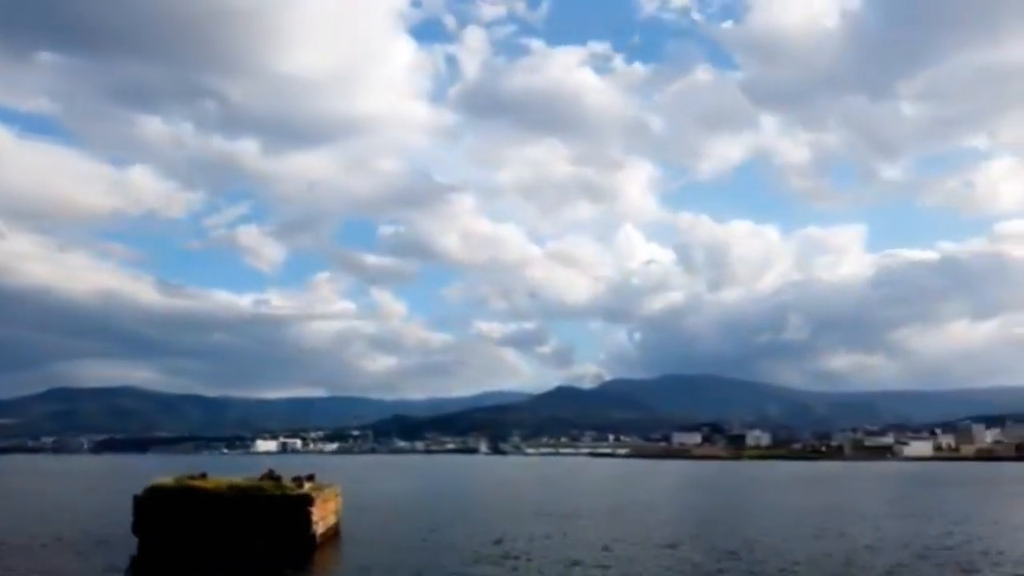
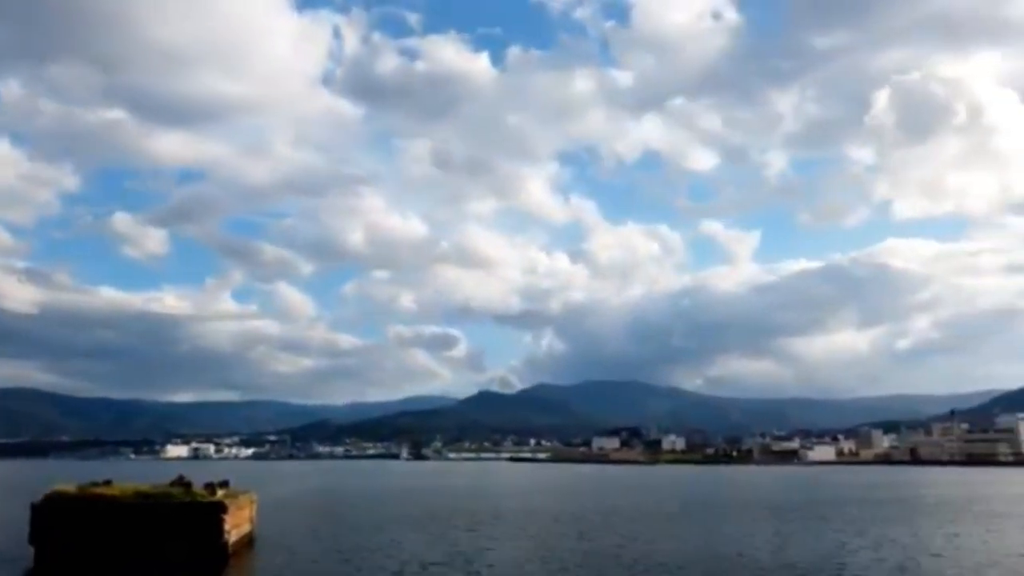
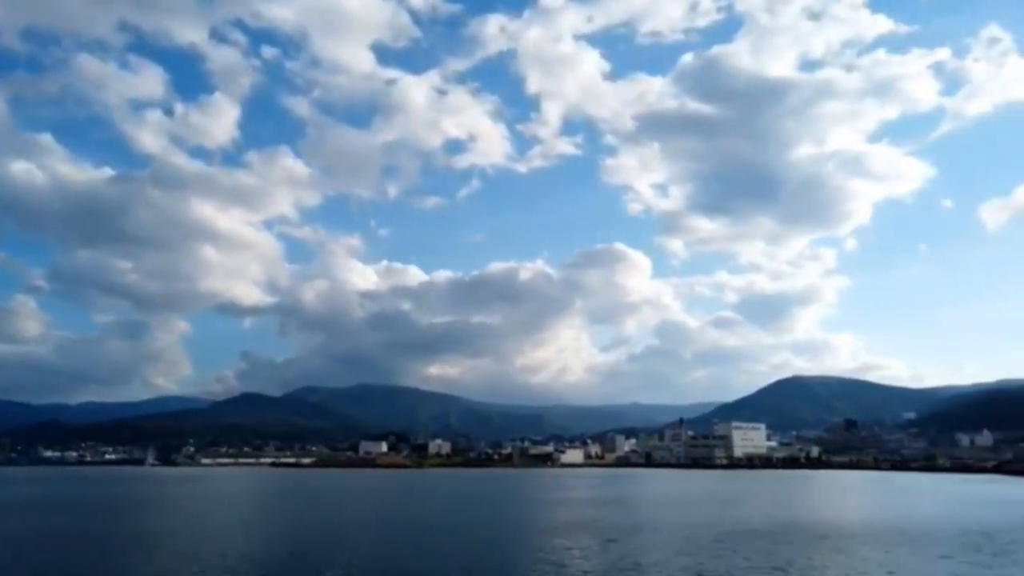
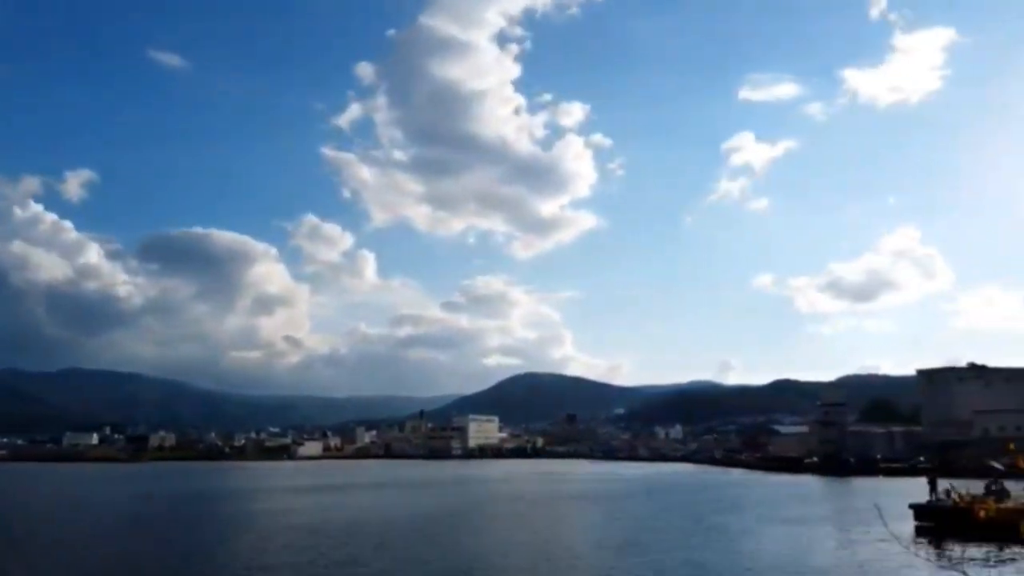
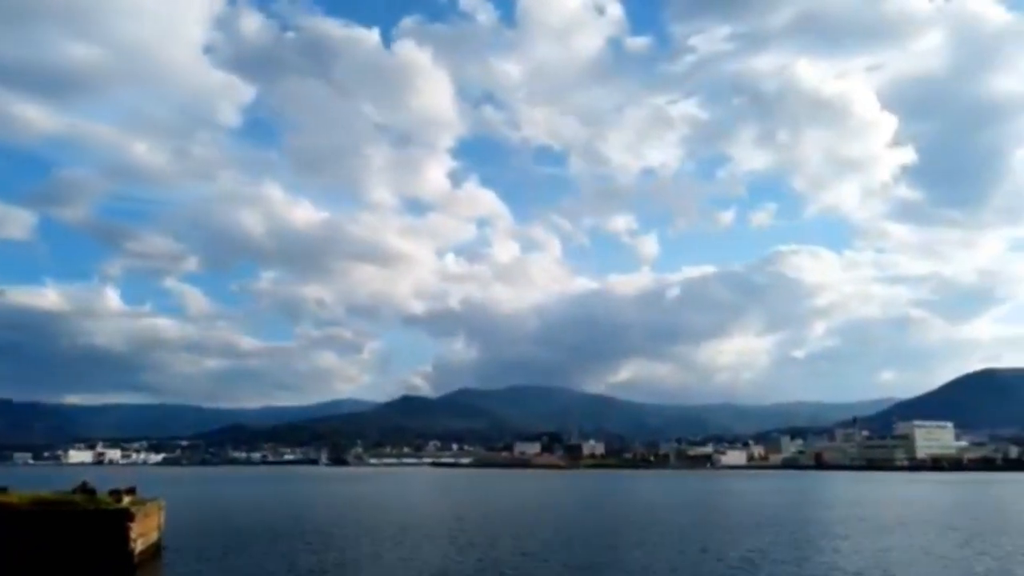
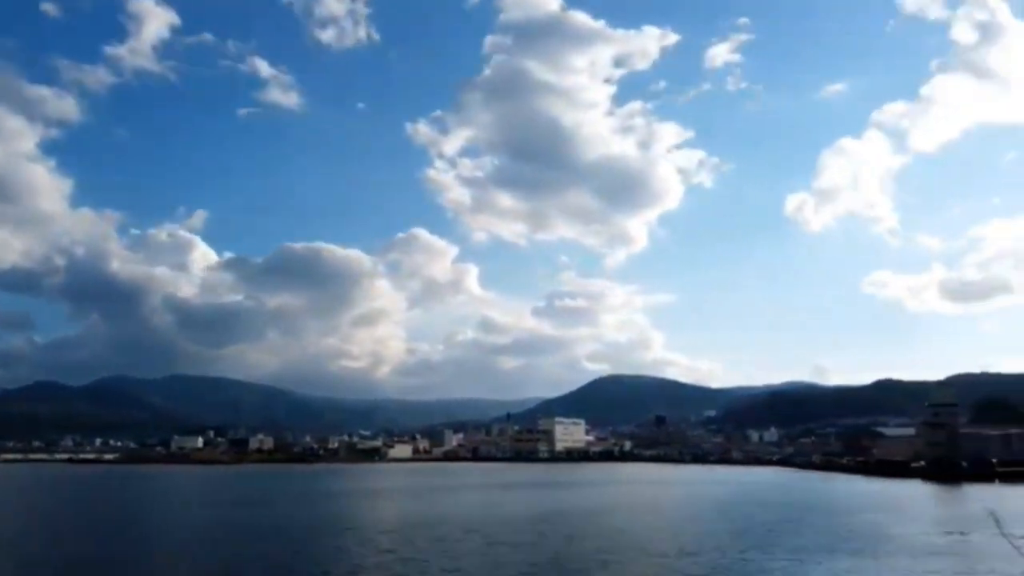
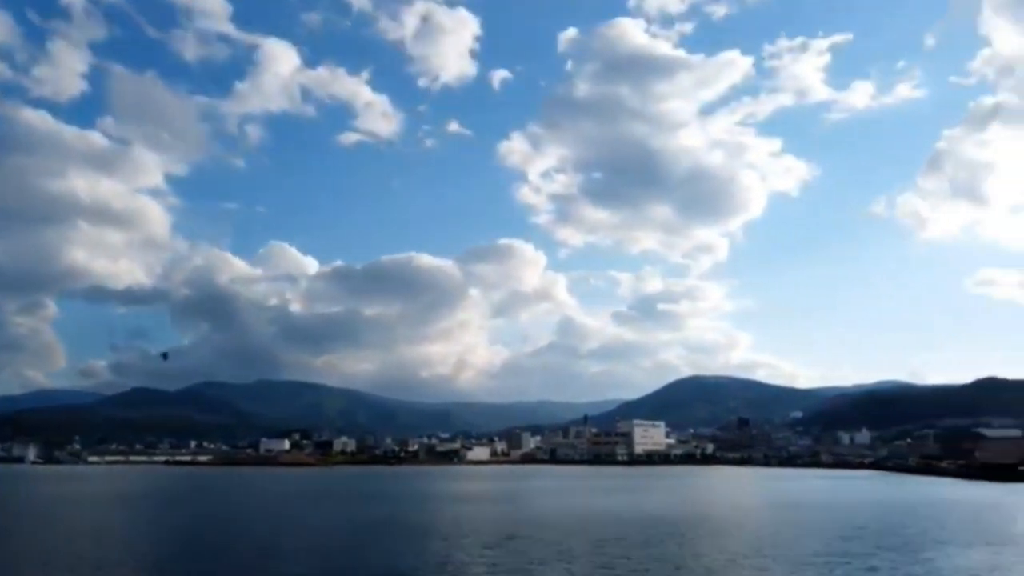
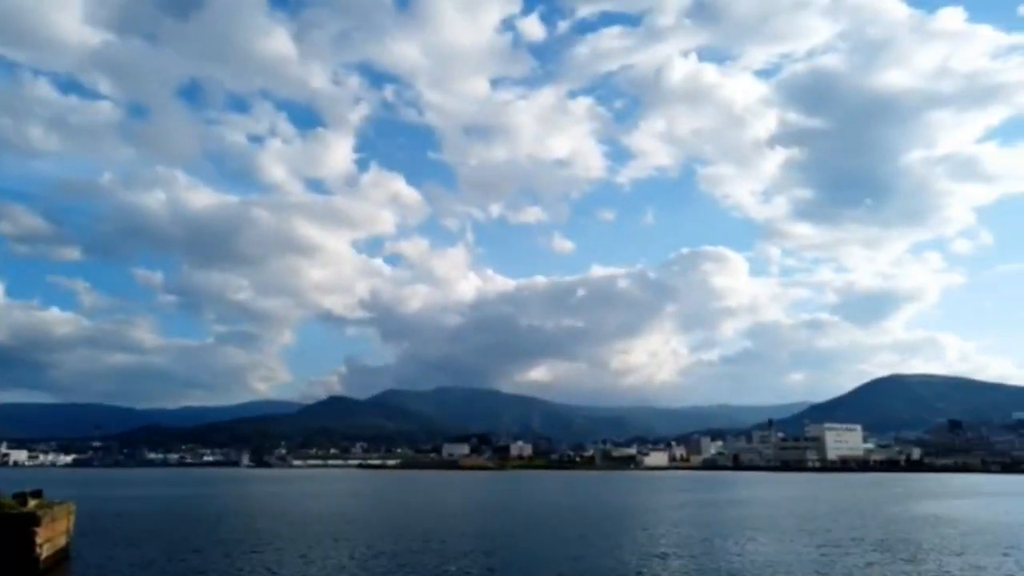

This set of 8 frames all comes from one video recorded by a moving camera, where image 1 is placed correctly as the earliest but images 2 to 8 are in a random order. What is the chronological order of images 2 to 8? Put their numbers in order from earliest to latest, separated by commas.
2, 5, 8, 3, 7, 6, 4
